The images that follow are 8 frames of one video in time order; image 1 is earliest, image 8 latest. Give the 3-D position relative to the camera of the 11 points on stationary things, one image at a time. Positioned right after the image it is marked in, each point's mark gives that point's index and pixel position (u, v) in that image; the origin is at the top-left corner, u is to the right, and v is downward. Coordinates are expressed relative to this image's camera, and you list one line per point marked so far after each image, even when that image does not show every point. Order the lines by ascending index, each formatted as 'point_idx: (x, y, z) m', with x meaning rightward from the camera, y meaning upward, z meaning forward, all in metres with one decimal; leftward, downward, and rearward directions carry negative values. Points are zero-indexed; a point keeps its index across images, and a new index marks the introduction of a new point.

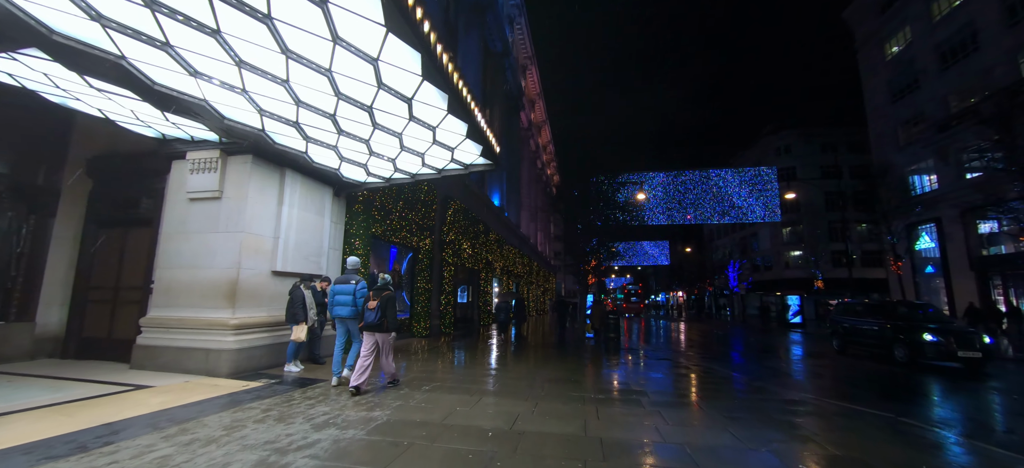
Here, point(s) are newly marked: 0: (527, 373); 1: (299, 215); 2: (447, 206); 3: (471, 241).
0: (+0.4, -3.6, +11.0) m
1: (-4.2, +0.4, +8.3) m
2: (-2.6, +1.1, +16.4) m
3: (-1.9, -0.3, +19.1) m
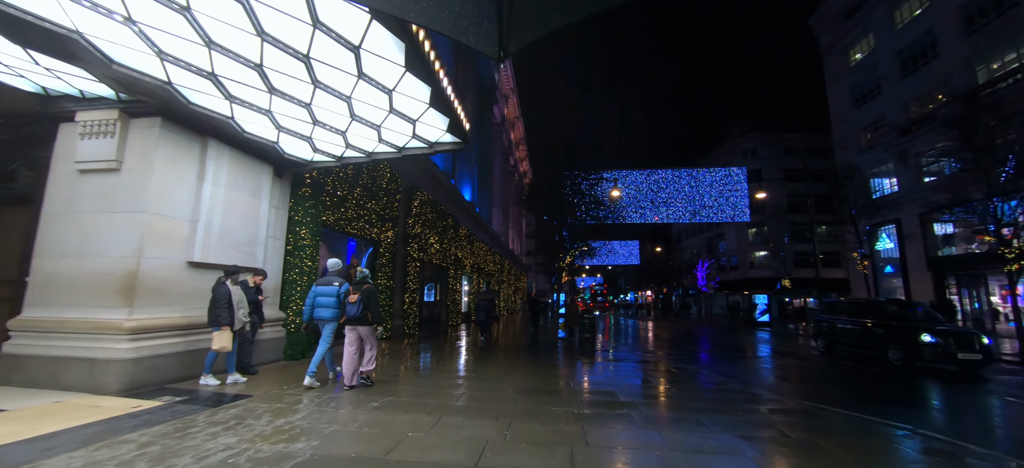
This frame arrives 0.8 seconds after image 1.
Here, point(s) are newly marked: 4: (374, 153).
0: (-0.3, -3.4, +9.9) m
1: (-4.7, +0.7, +7.0) m
2: (-3.6, +1.4, +15.1) m
3: (-3.1, -0.1, +17.9) m
4: (-3.0, +1.7, +9.0) m
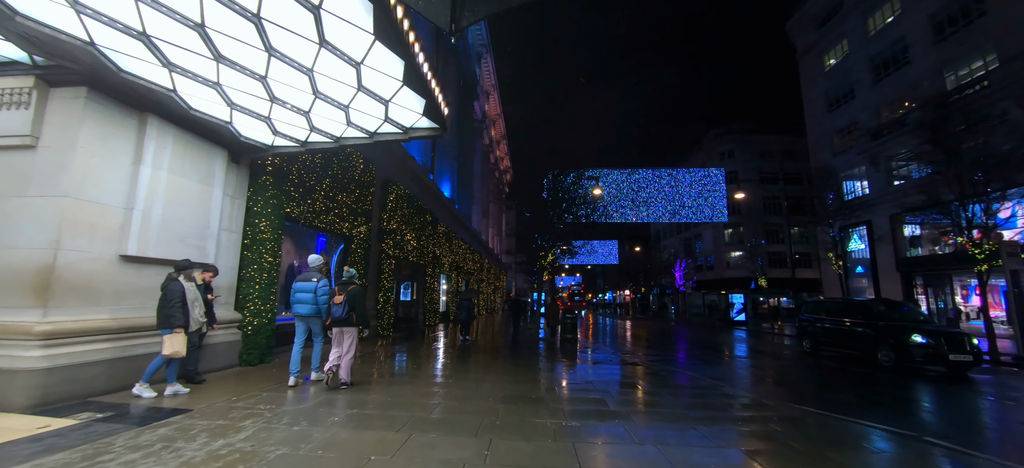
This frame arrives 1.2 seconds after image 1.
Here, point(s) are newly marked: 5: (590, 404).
0: (-0.8, -3.3, +9.3) m
1: (-5.0, +0.8, +6.1) m
2: (-4.3, +1.5, +14.4) m
3: (-3.9, +0.1, +17.1) m
4: (-3.3, +1.9, +8.3) m
5: (+1.2, -2.9, +7.1) m
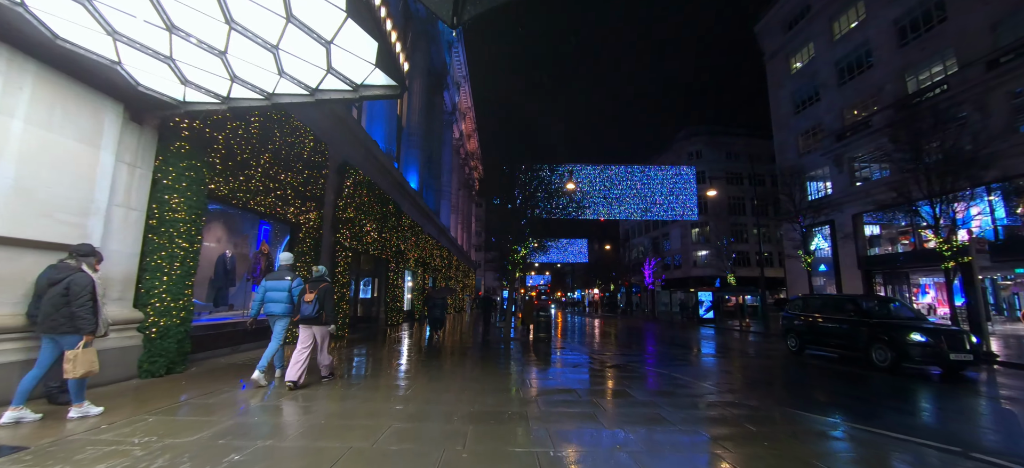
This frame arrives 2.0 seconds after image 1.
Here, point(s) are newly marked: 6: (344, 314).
0: (-1.4, -3.0, +8.1) m
1: (-5.3, +1.1, +4.6) m
2: (-5.1, +1.9, +12.9) m
3: (-5.0, +0.4, +15.6) m
4: (-3.8, +2.2, +6.9) m
5: (+0.8, -2.6, +6.0) m
6: (-5.1, -2.4, +12.7) m
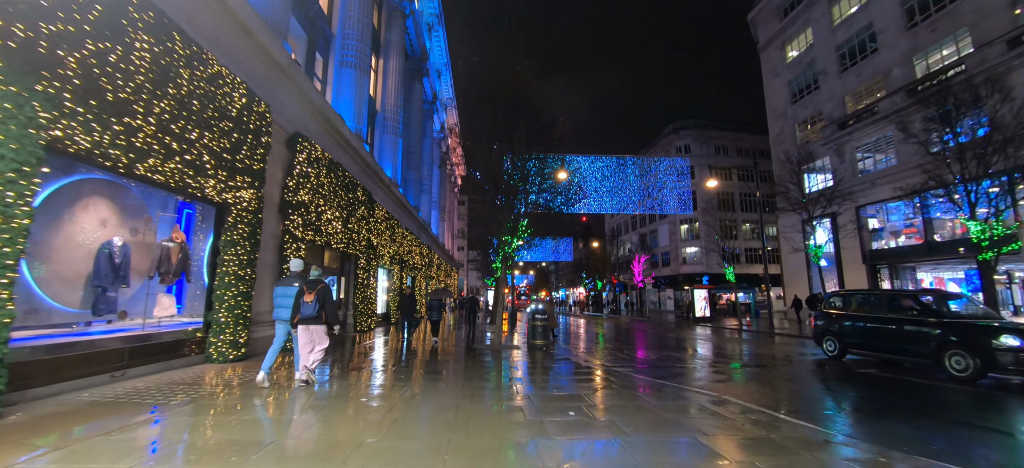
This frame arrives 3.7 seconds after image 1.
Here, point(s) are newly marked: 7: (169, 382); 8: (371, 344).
0: (-1.4, -2.7, +5.8) m
1: (-5.2, +1.4, +2.1) m
2: (-5.4, +2.2, +10.4) m
3: (-5.4, +0.7, +13.2) m
4: (-3.7, +2.5, +4.5) m
5: (+0.9, -2.3, +3.8) m
6: (-5.3, -2.1, +10.3) m
7: (-5.5, -2.3, +6.6) m
8: (-4.9, -3.9, +14.9) m
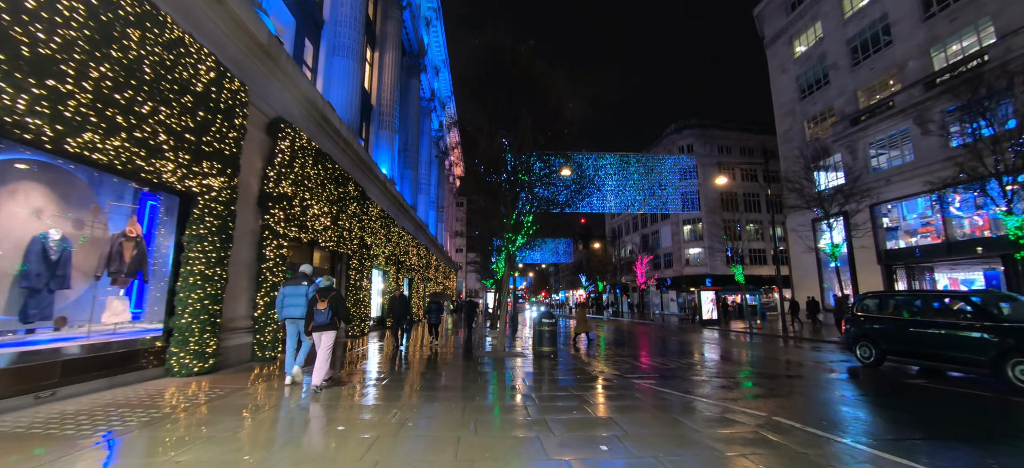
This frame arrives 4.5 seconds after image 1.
0: (-1.2, -2.5, +4.7) m
1: (-5.0, +1.6, +1.1) m
2: (-5.2, +2.3, +9.4) m
3: (-5.2, +0.8, +12.1) m
4: (-3.6, +2.6, +3.5) m
5: (+1.1, -2.2, +2.8) m
6: (-5.1, -2.0, +9.2) m
7: (-5.3, -2.2, +5.6) m
8: (-4.8, -3.9, +13.9) m
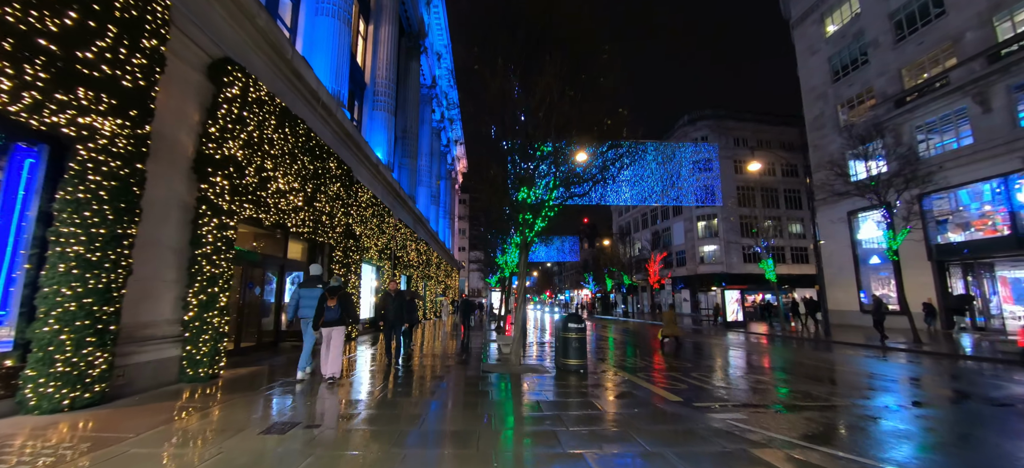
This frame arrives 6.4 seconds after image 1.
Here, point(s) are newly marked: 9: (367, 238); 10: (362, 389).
0: (-0.9, -2.2, +2.4) m
1: (-4.7, +1.9, -1.2) m
2: (-4.9, +2.6, +7.1) m
3: (-4.9, +1.2, +9.8) m
4: (-3.3, +3.0, +1.1) m
5: (+1.4, -1.8, +0.4) m
6: (-4.8, -1.6, +6.9) m
7: (-5.0, -1.8, +3.3) m
8: (-4.4, -3.5, +11.6) m
9: (-5.2, -0.1, +15.2) m
10: (-2.8, -2.8, +7.0) m
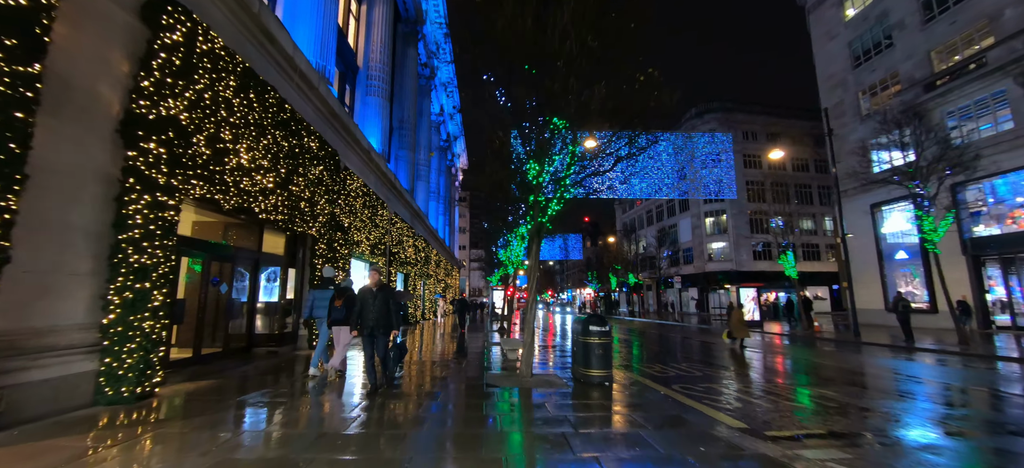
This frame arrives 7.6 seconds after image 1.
0: (-0.7, -1.9, +1.0) m
1: (-4.6, +2.2, -2.6) m
2: (-4.7, +2.9, +5.6) m
3: (-4.7, +1.4, +8.4) m
4: (-3.1, +3.2, -0.3) m
5: (+1.5, -1.5, -1.0) m
6: (-4.6, -1.4, +5.5) m
7: (-4.8, -1.6, +1.9) m
8: (-4.2, -3.2, +10.2) m
9: (-5.1, +0.1, +13.8) m
10: (-2.6, -2.6, +5.6) m
